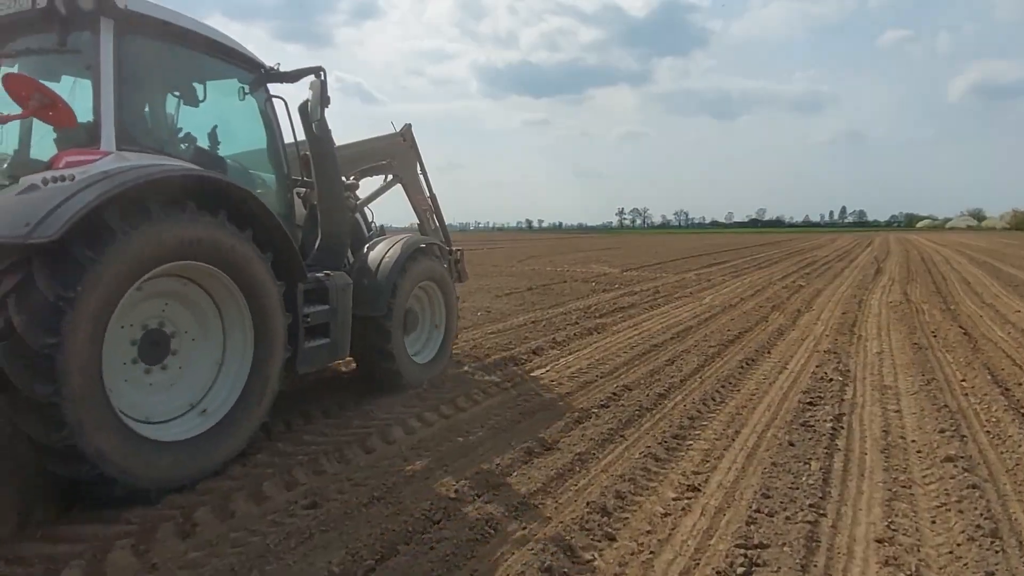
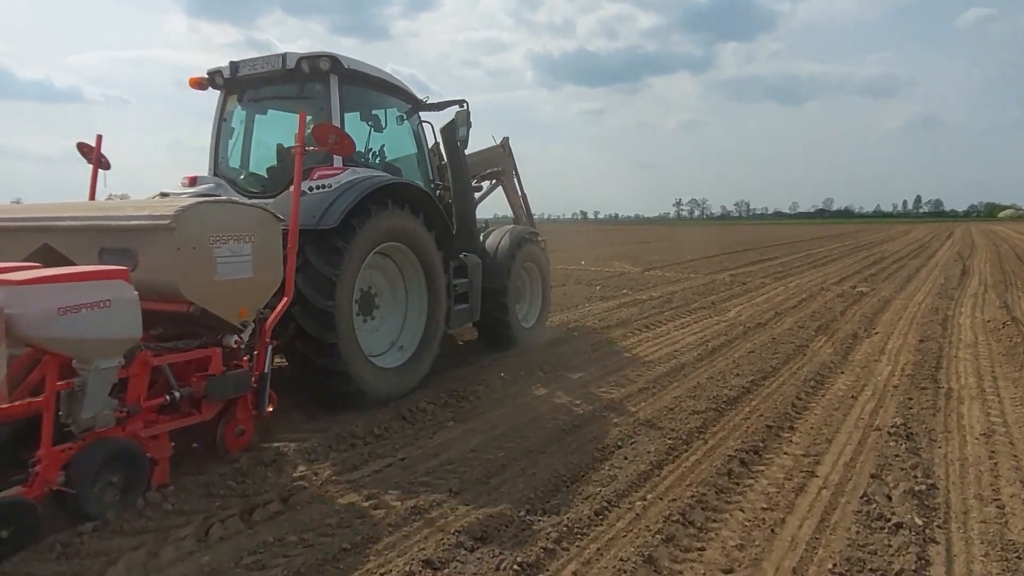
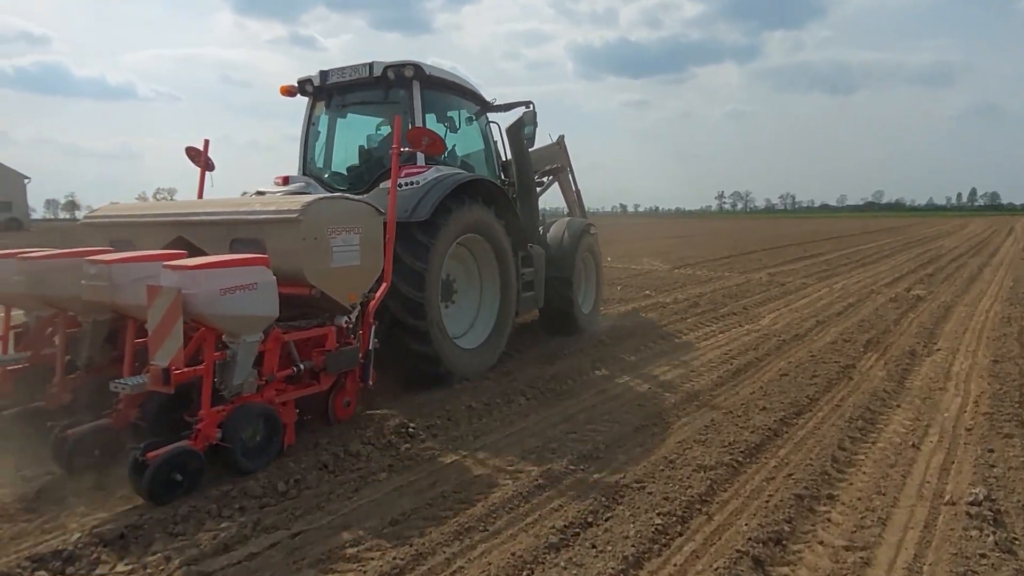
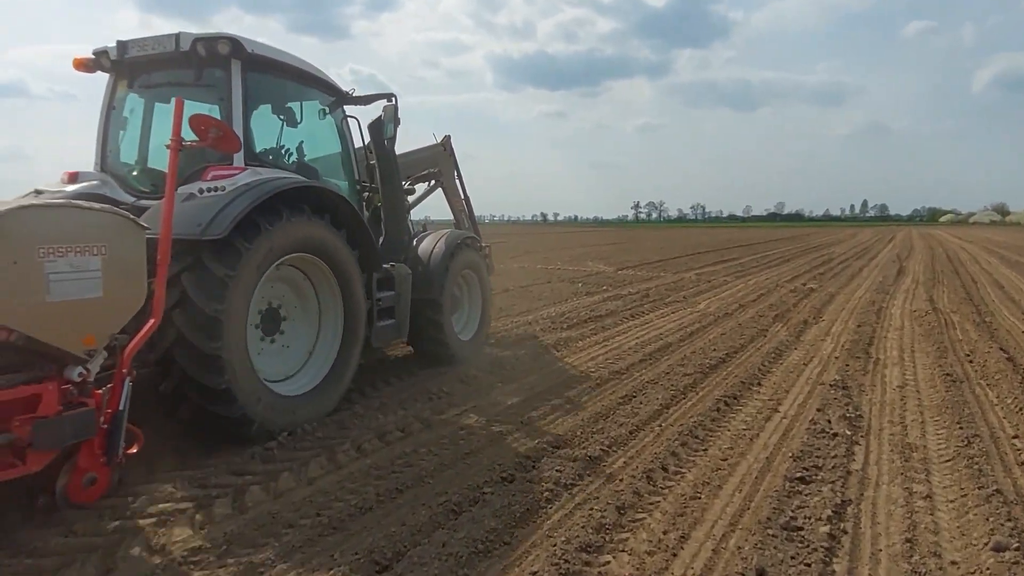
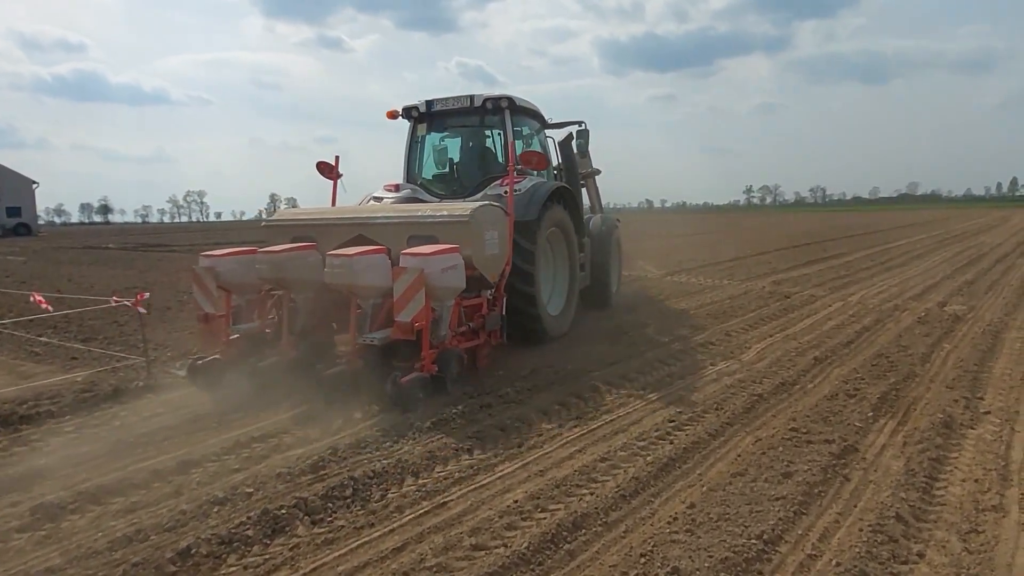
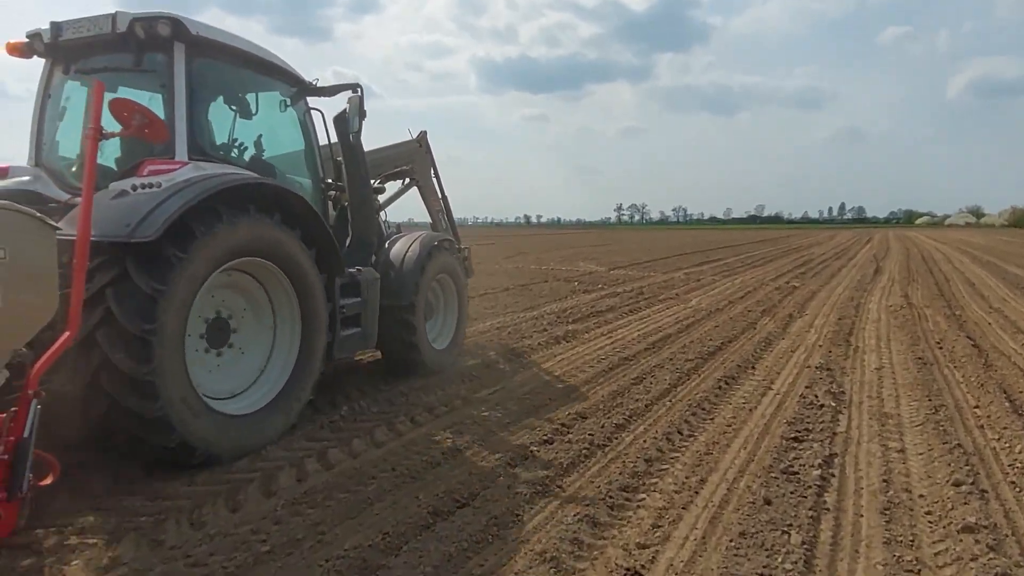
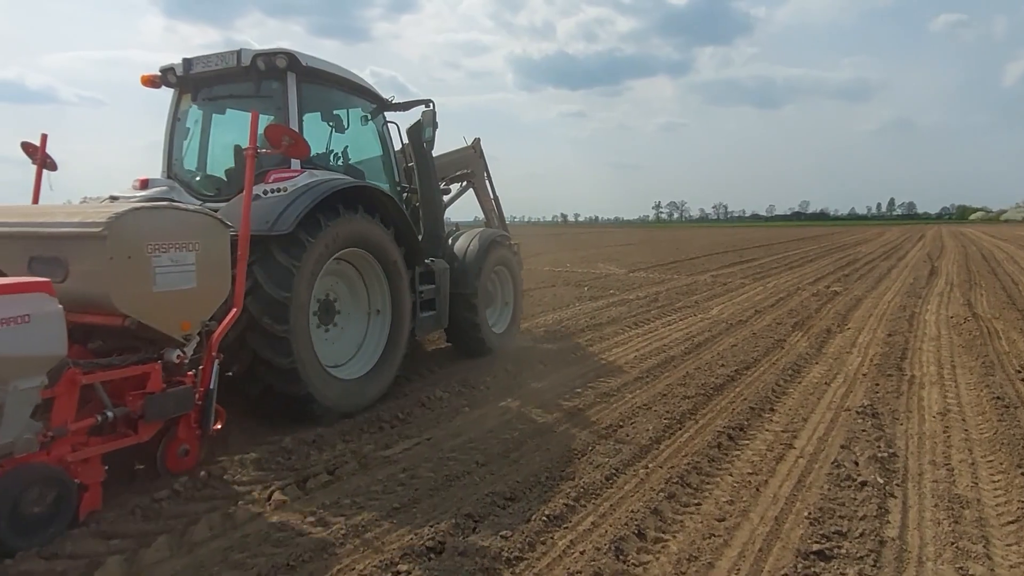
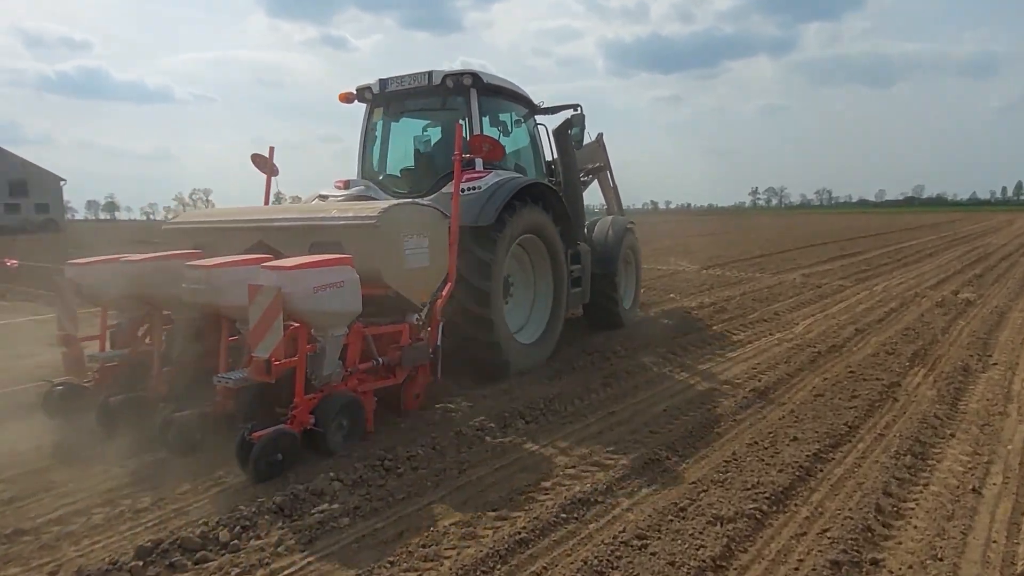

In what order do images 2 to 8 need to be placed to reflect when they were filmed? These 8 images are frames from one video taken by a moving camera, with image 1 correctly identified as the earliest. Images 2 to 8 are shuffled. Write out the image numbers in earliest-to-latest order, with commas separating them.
6, 4, 7, 2, 3, 8, 5
